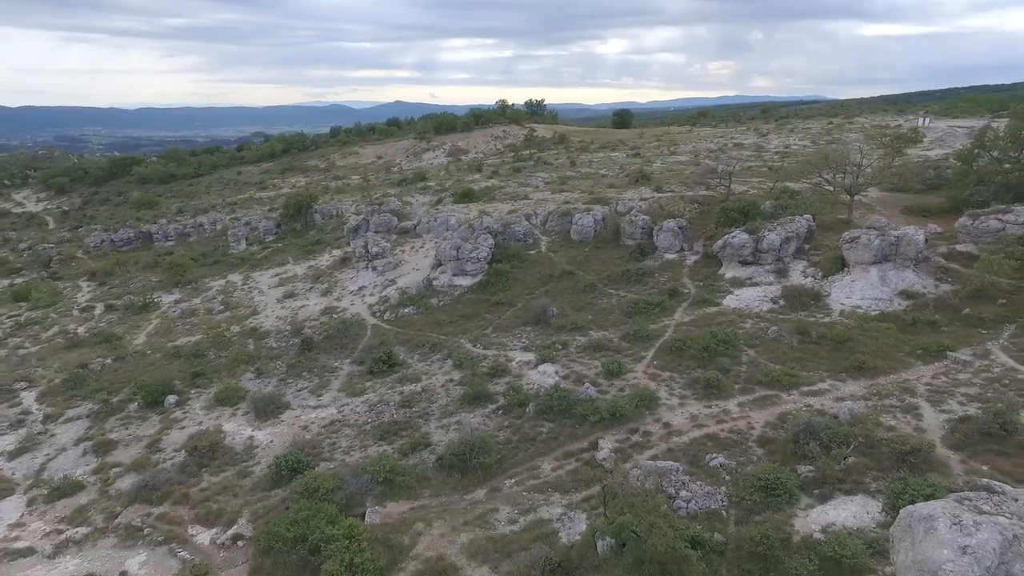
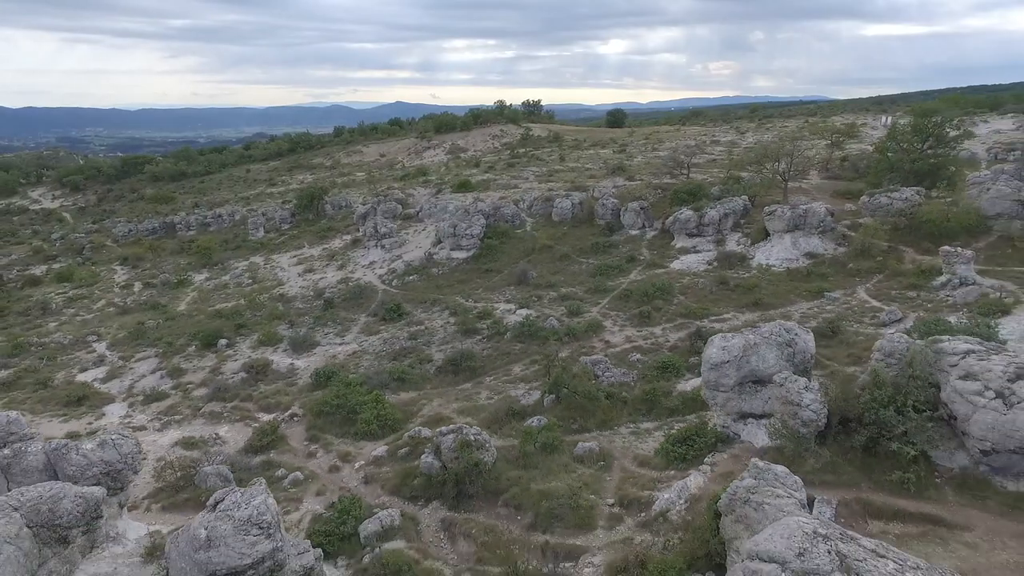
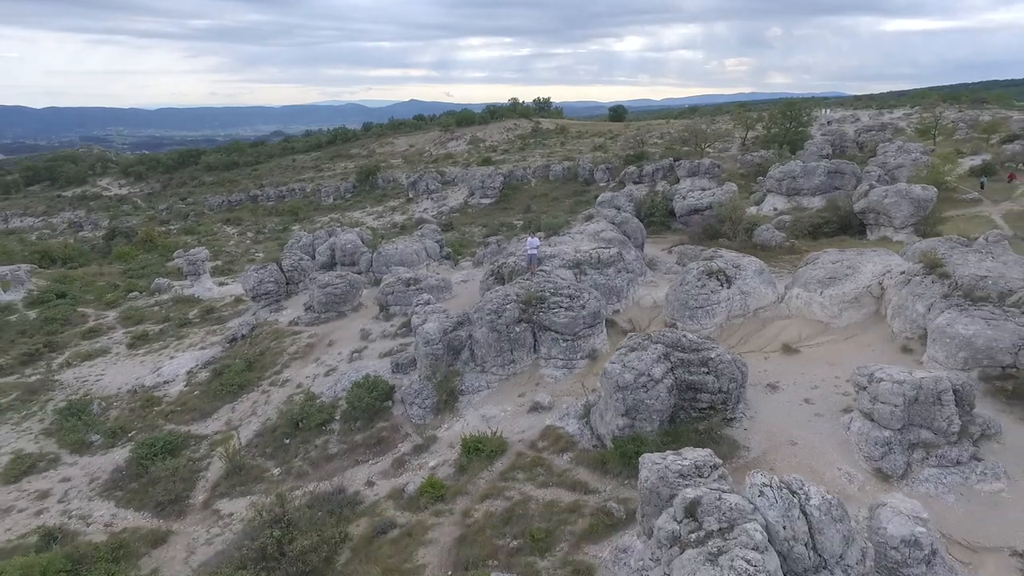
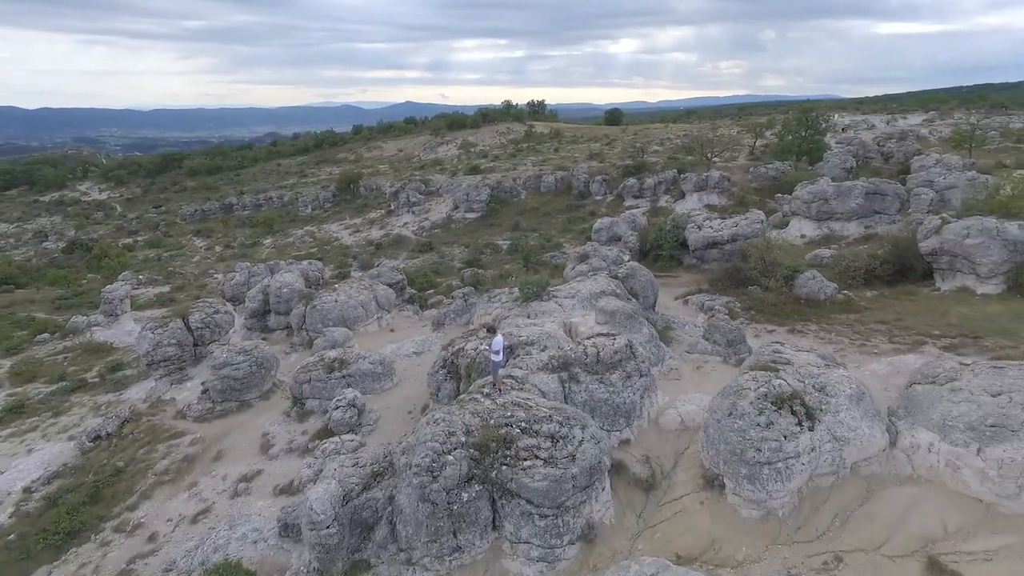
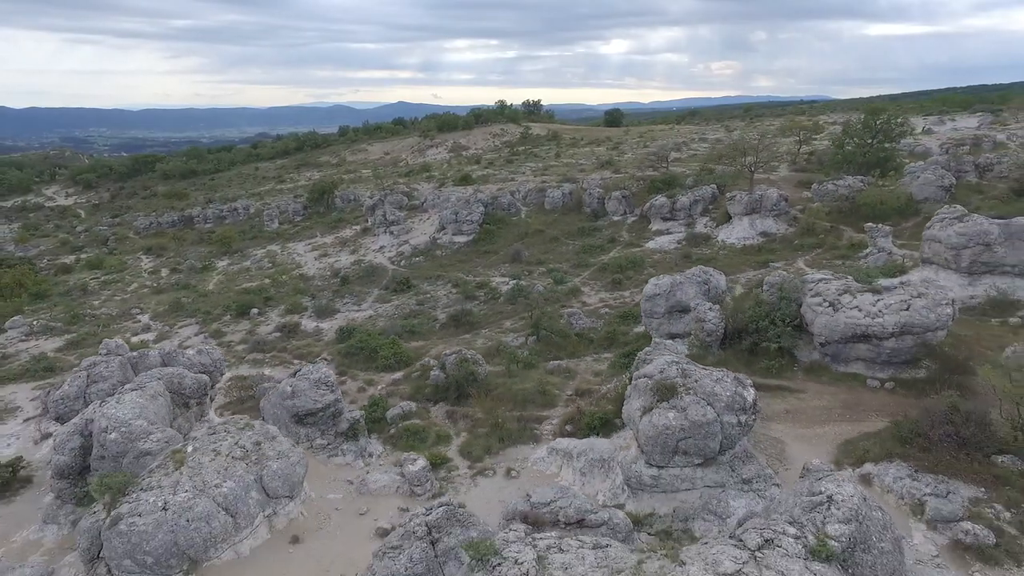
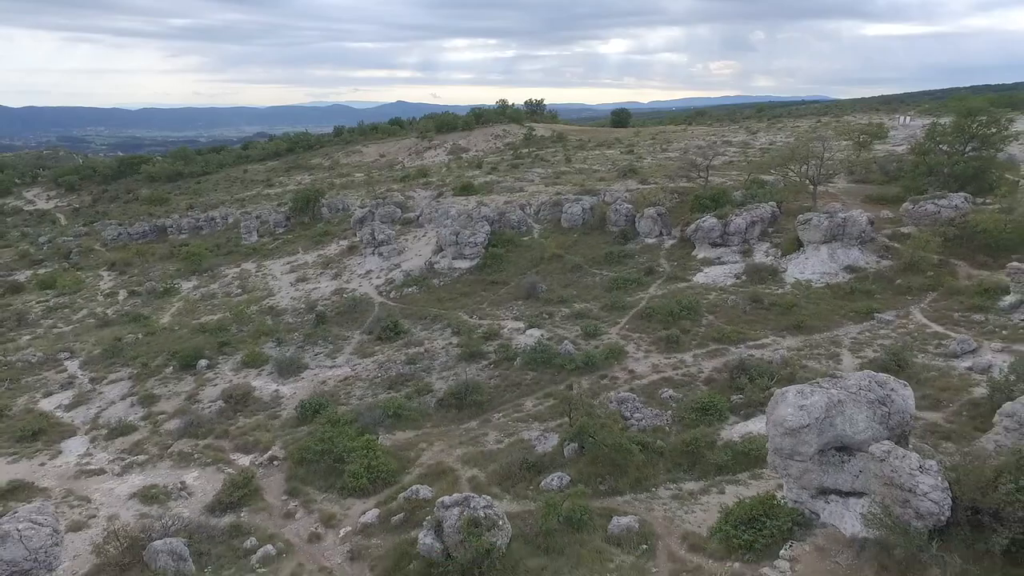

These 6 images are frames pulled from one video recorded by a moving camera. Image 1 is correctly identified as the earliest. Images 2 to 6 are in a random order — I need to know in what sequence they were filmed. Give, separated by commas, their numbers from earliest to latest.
6, 2, 5, 4, 3
